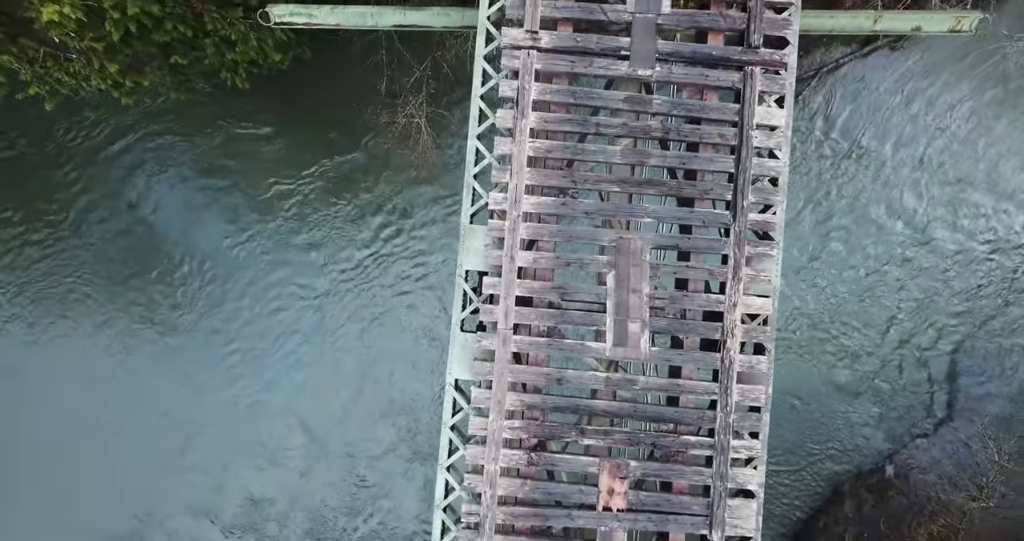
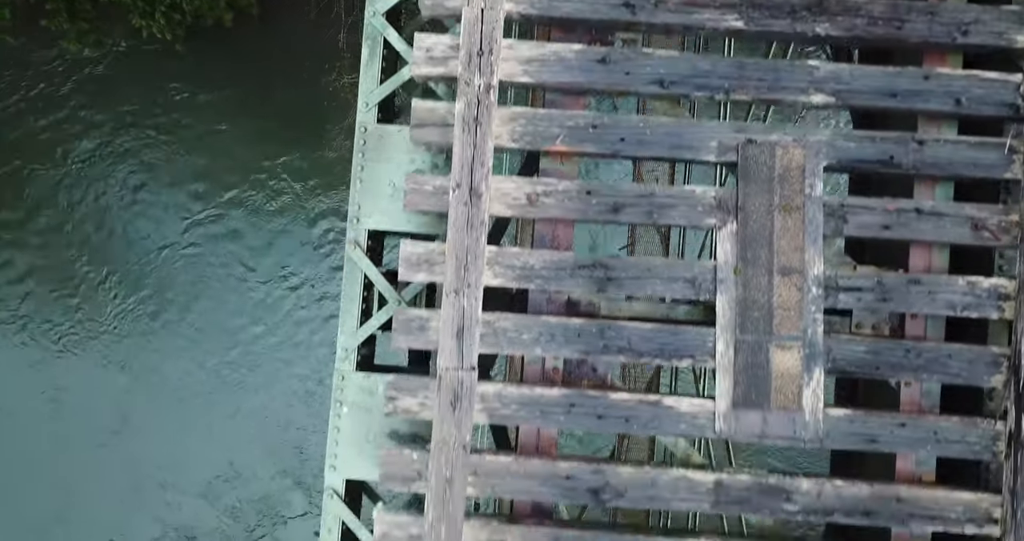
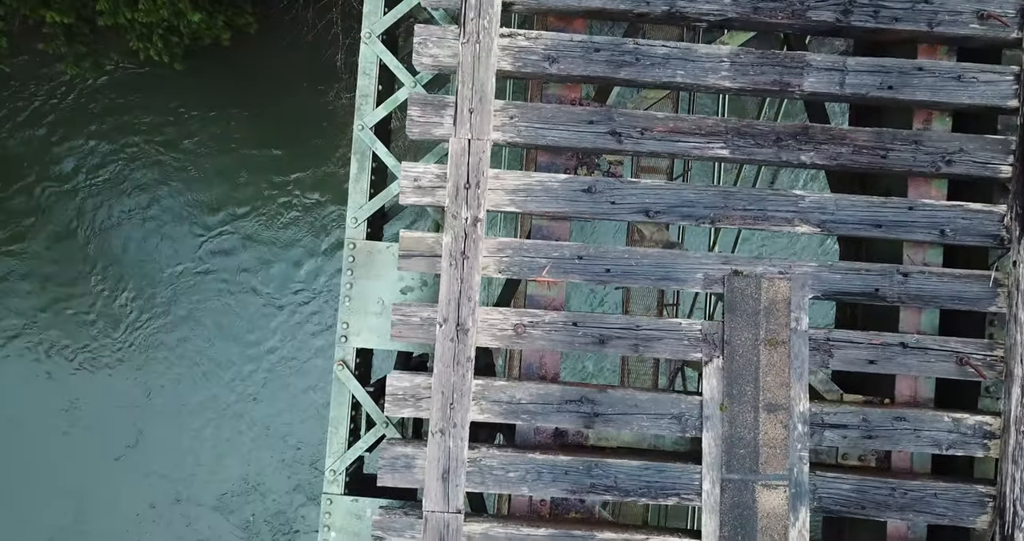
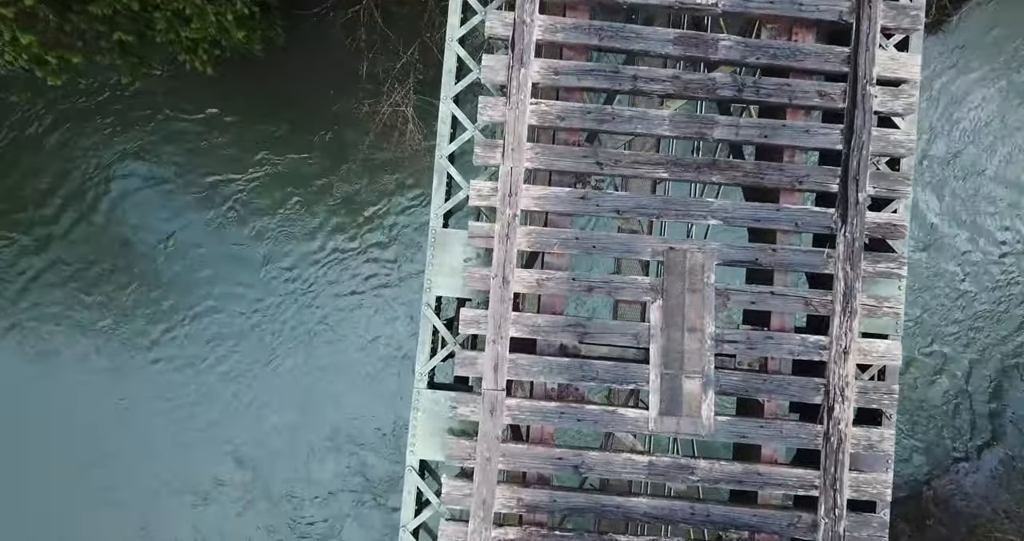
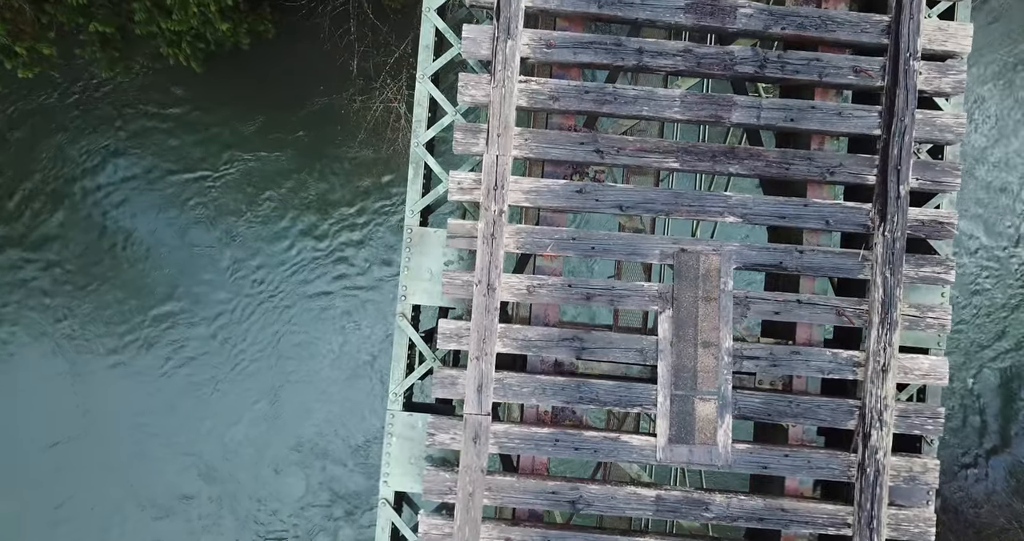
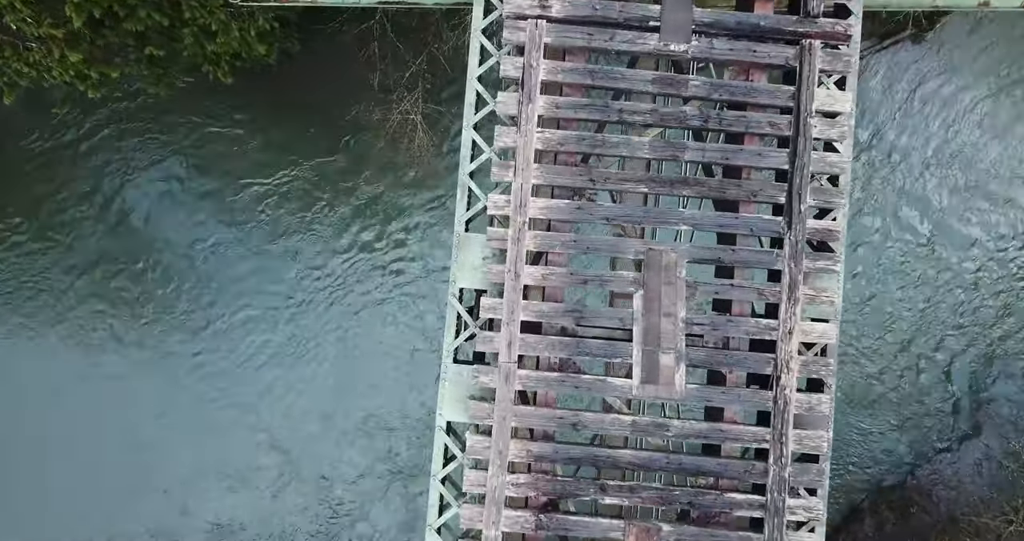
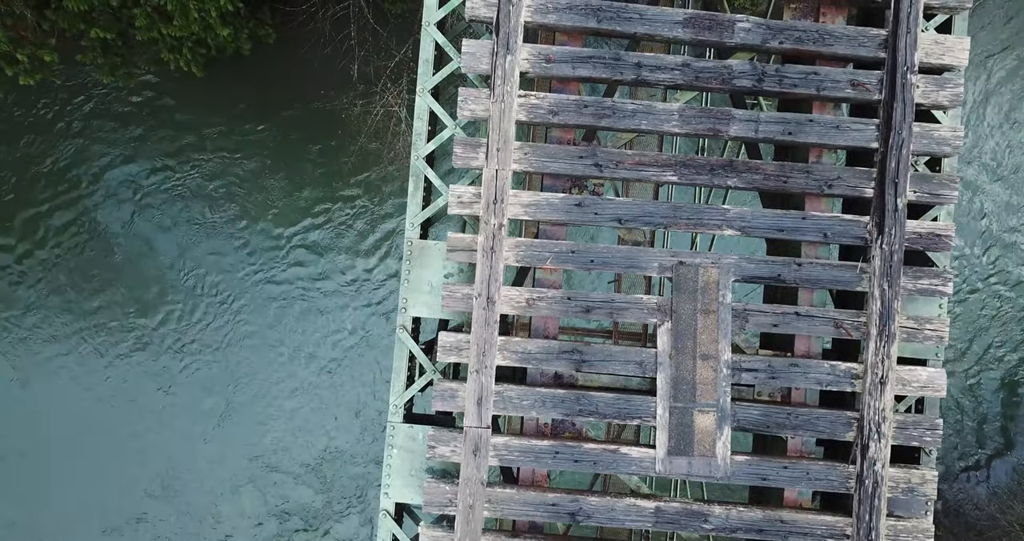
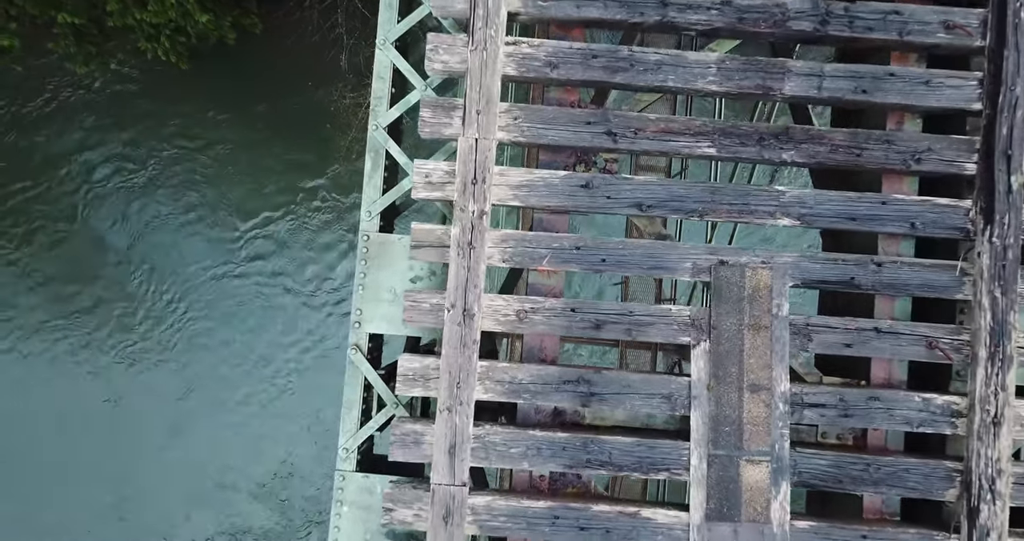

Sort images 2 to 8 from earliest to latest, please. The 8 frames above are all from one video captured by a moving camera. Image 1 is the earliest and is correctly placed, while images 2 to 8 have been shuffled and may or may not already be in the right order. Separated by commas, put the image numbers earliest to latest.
6, 4, 5, 7, 8, 3, 2
